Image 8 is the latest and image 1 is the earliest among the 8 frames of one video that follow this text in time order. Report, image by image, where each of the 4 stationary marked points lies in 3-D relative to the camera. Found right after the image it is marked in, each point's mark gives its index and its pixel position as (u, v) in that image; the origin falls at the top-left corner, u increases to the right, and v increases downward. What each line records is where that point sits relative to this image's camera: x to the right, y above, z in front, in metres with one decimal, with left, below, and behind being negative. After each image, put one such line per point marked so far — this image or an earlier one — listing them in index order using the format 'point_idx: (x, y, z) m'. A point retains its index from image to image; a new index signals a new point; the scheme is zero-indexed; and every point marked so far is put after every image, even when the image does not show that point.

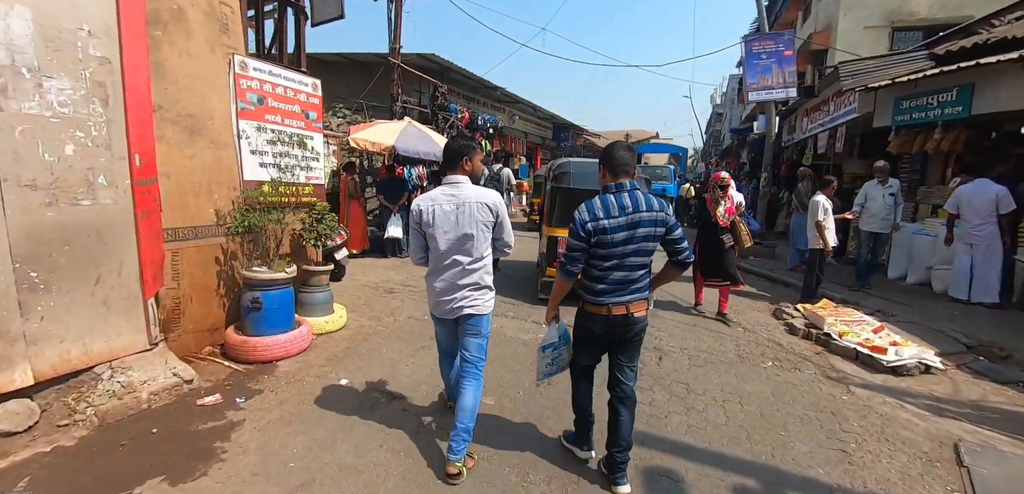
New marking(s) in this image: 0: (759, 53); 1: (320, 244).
0: (+5.4, +4.2, +10.4) m
1: (-1.9, 0.0, +4.7) m
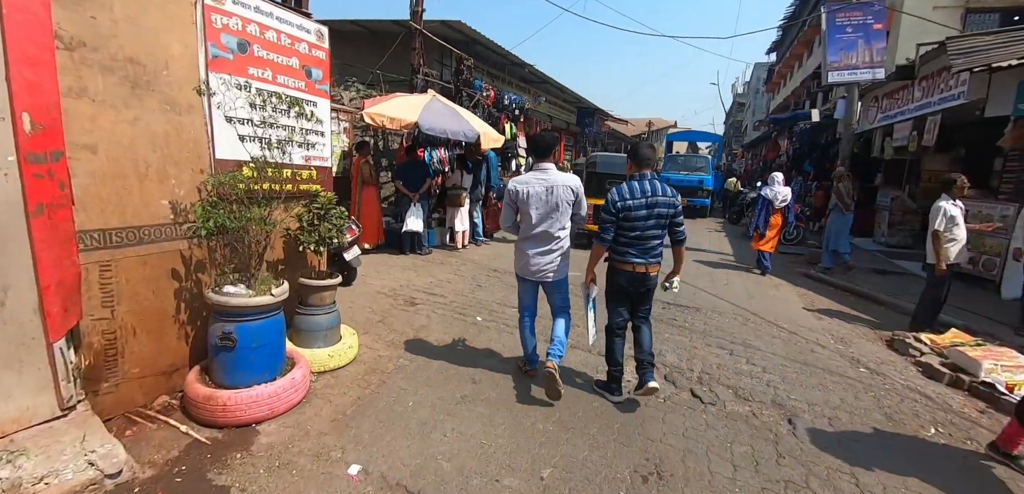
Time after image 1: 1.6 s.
0: (+6.1, +4.1, +8.9) m
1: (-1.3, 0.0, +3.4) m
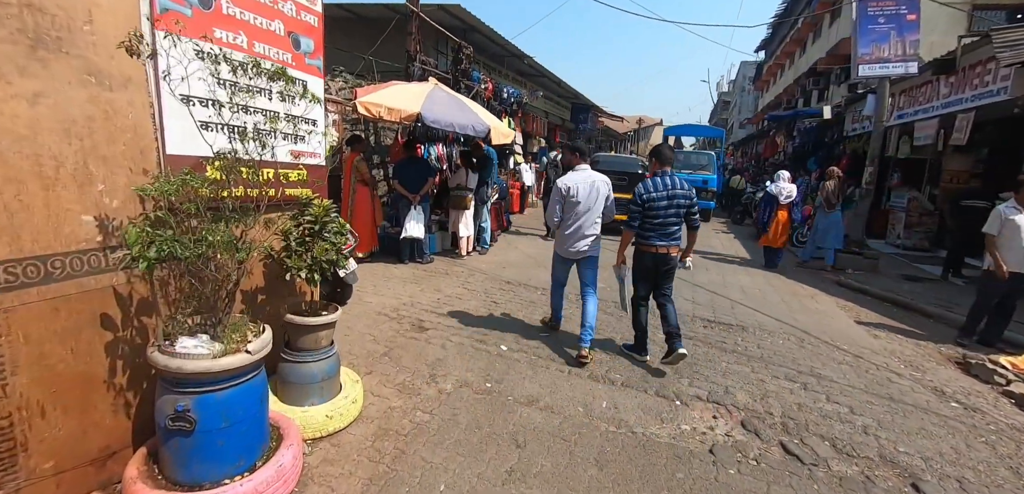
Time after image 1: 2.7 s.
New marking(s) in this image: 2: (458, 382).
0: (+6.2, +4.0, +8.2) m
1: (-1.0, -0.2, +2.5) m
2: (-0.4, -1.0, +3.4) m
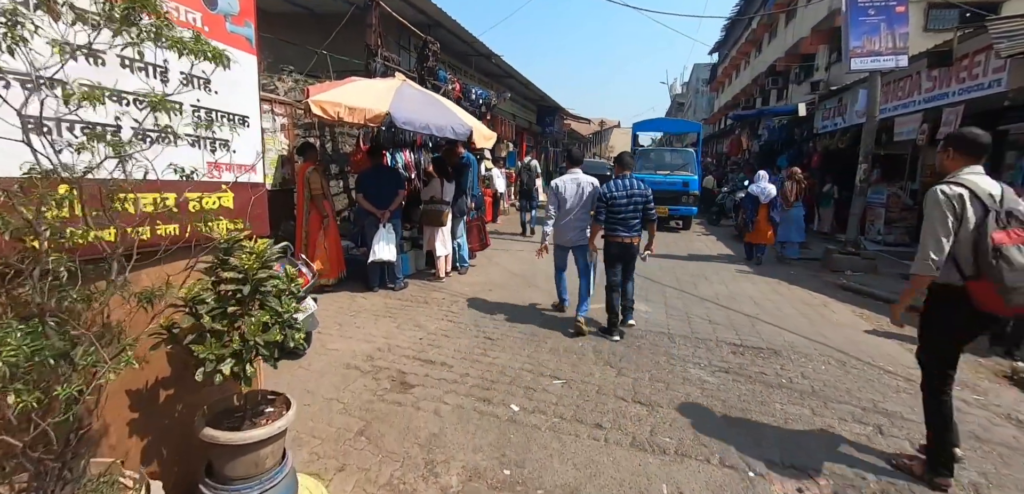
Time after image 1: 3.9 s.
0: (+5.8, +4.0, +7.9) m
1: (-0.8, -0.4, +1.6) m
2: (-0.2, -1.2, +2.5) m
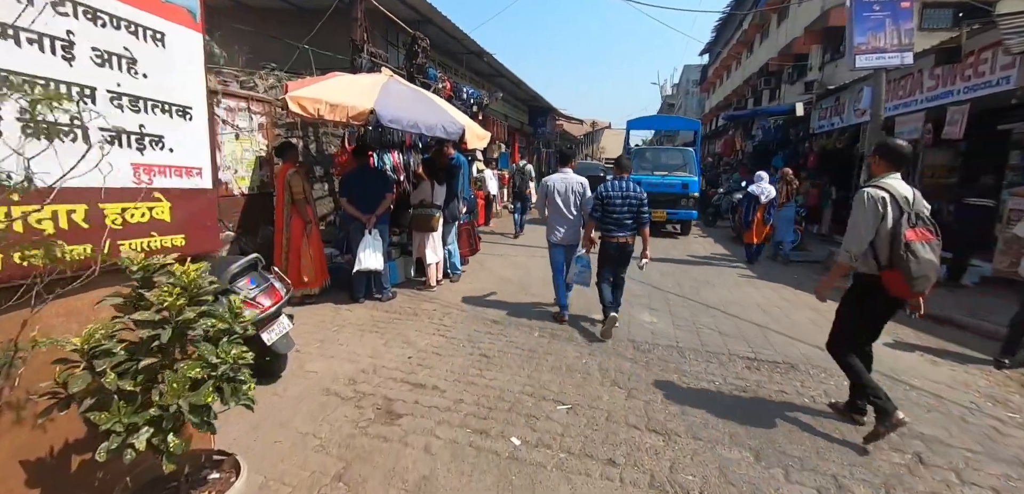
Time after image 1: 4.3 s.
0: (+5.7, +3.9, +7.6) m
1: (-0.8, -0.5, +1.2) m
2: (-0.2, -1.2, +2.1) m
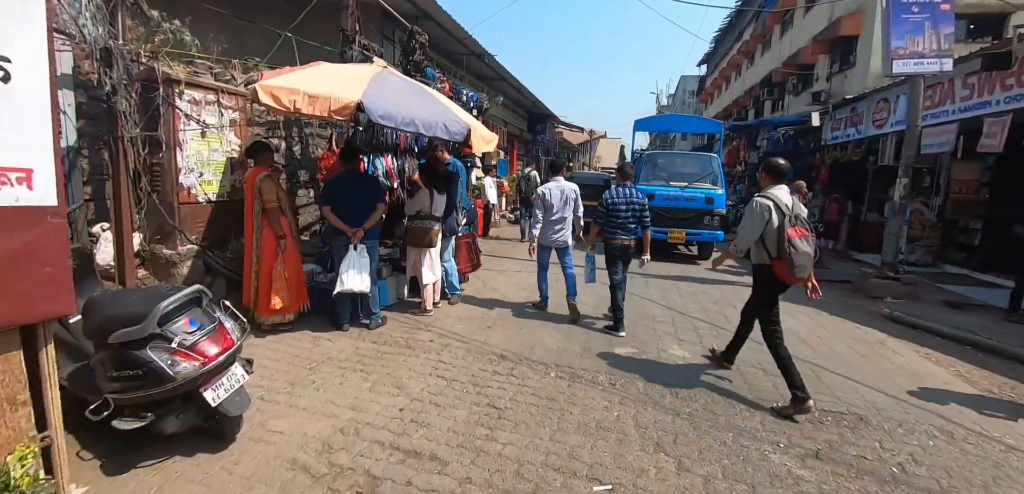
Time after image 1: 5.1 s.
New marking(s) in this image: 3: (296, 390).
0: (+5.8, +3.6, +7.0) m
1: (-0.7, -0.6, +0.5) m
2: (-0.1, -1.4, +1.4) m
3: (-1.5, -1.0, +3.3) m
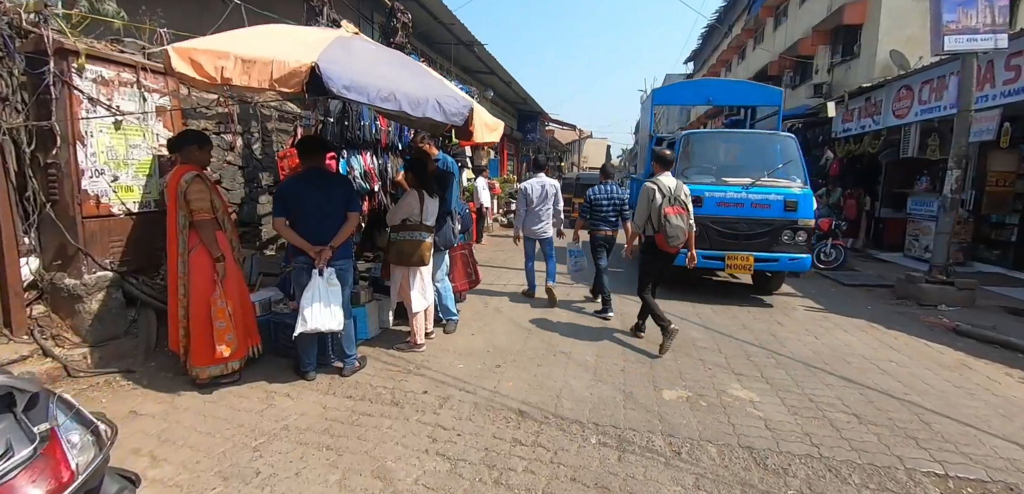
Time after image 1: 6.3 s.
0: (+5.7, +3.6, +6.2) m
1: (-0.4, -0.7, -0.6) m
2: (+0.1, -1.5, +0.3) m
3: (-1.3, -1.1, +2.3) m
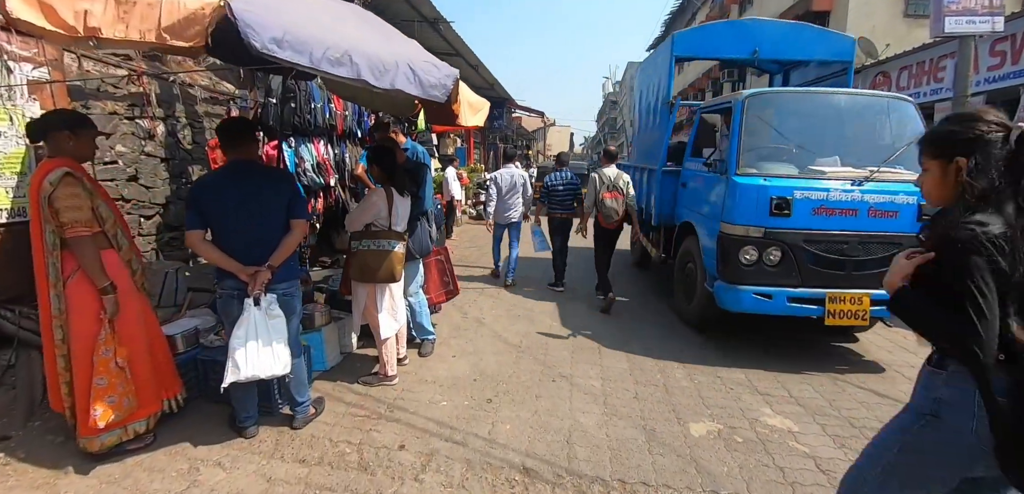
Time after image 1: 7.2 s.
0: (+5.4, +3.7, +5.8) m
1: (-0.1, -0.9, -1.3) m
2: (+0.4, -1.6, -0.3) m
3: (-1.2, -1.3, +1.5) m
